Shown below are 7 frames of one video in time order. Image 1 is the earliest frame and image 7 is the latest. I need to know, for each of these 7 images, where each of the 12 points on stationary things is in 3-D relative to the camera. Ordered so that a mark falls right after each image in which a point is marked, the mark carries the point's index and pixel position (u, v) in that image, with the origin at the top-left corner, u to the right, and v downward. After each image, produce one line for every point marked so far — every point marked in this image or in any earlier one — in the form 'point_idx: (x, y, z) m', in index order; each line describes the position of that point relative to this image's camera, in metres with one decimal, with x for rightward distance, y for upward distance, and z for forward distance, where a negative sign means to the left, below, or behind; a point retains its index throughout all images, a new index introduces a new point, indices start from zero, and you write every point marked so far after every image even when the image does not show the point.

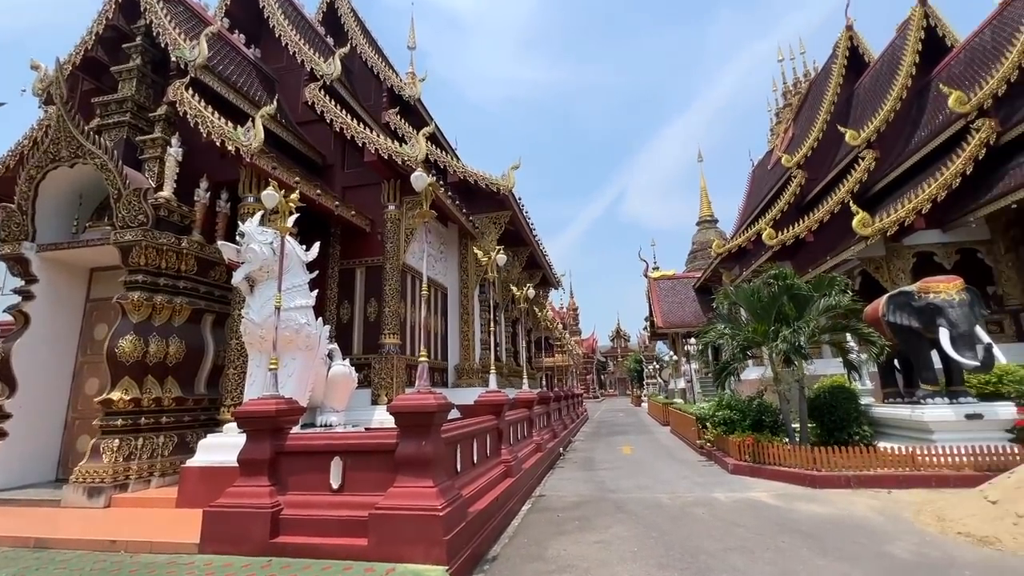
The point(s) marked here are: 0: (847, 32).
0: (+12.7, +9.7, +18.0) m
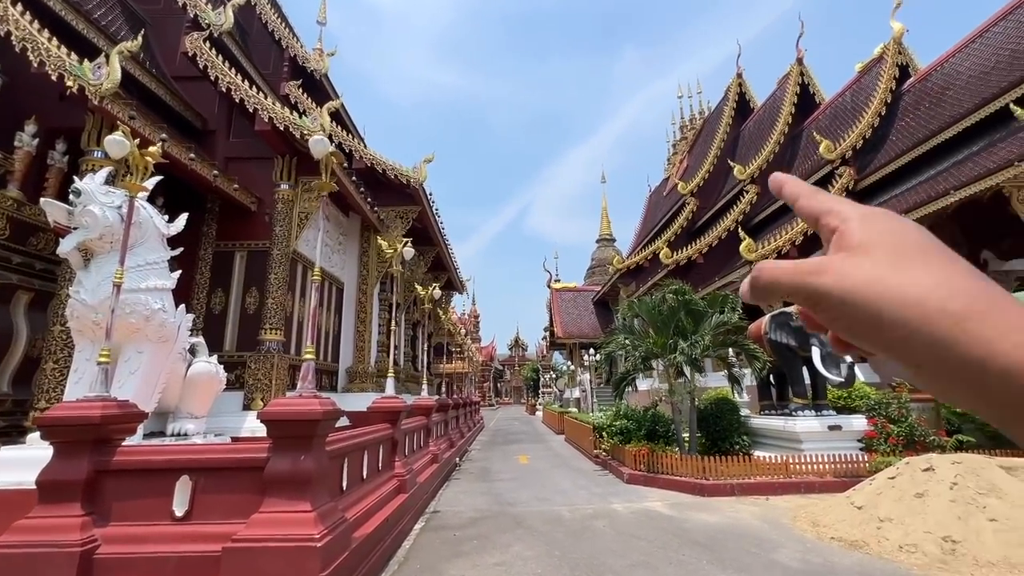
0: (+9.5, +8.8, +20.0) m
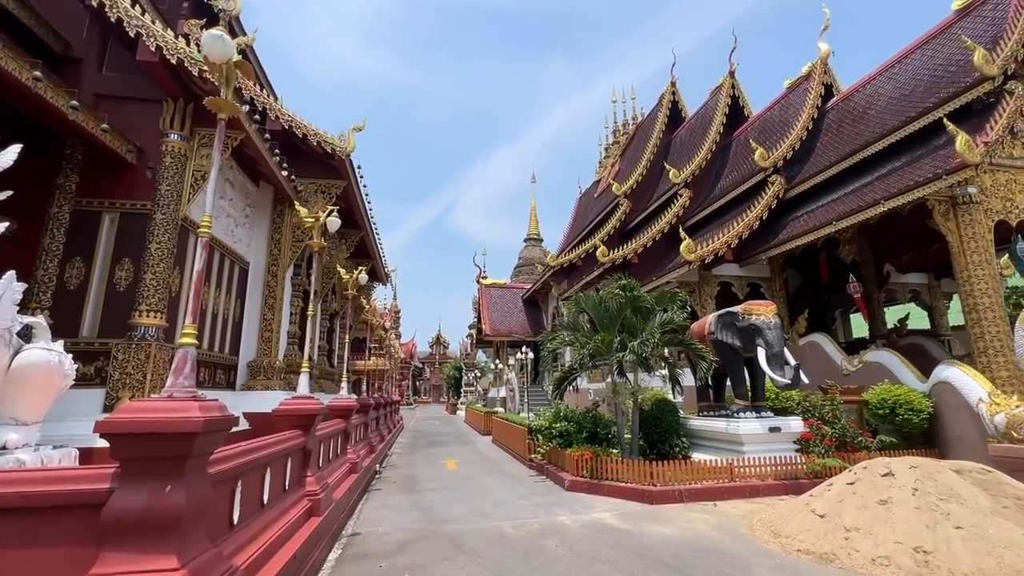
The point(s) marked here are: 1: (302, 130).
0: (+6.9, +8.6, +20.5) m
1: (-3.8, +2.9, +8.6) m
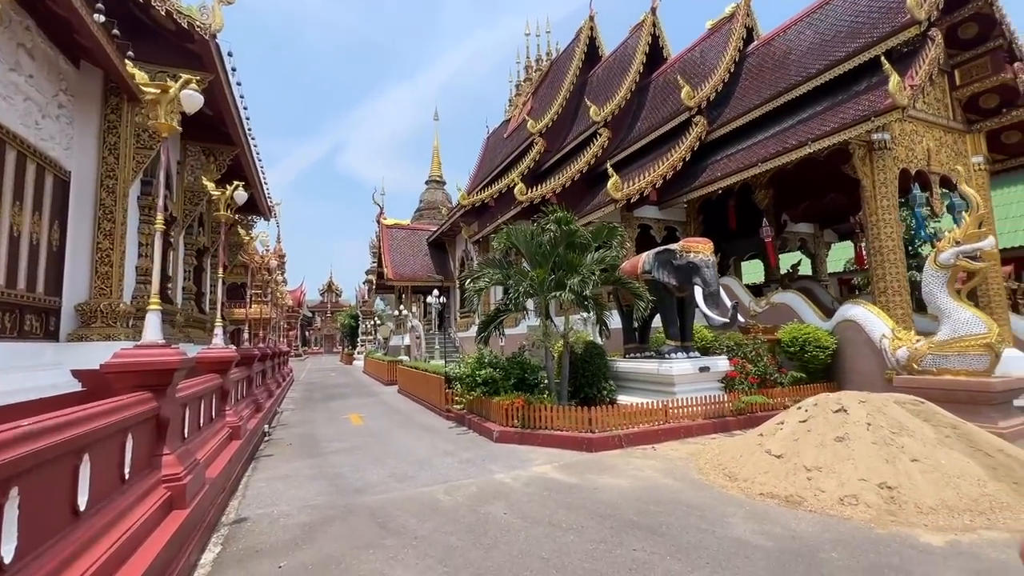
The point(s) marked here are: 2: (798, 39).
0: (+3.2, +10.9, +19.5) m
1: (-4.9, +4.0, +6.2) m
2: (+6.5, +5.7, +10.8) m
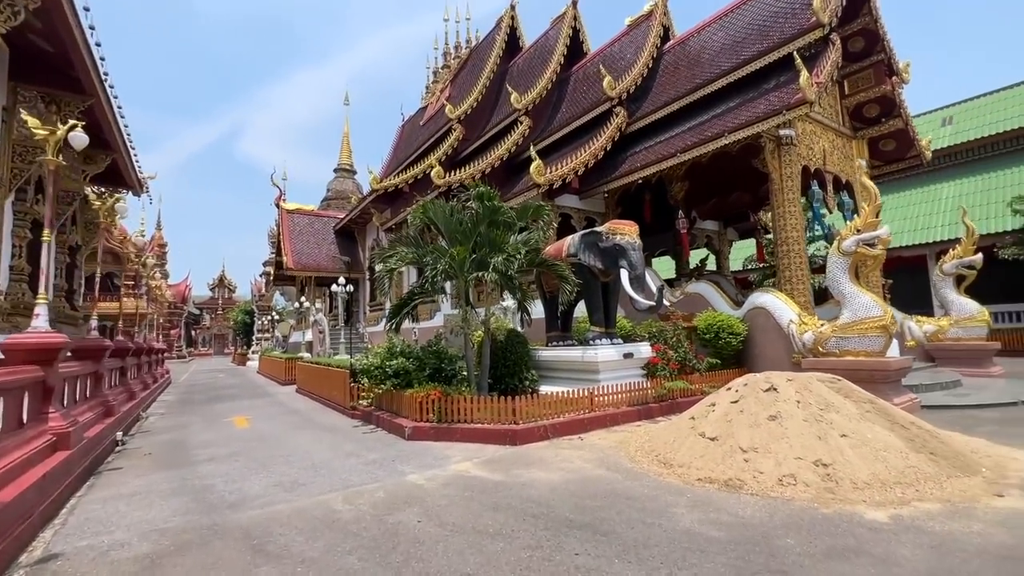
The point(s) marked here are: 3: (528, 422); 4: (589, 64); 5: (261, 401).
0: (-0.1, +11.2, +19.2) m
1: (-5.7, +4.3, +4.7) m
2: (+4.7, +5.9, +11.2) m
3: (+0.2, -1.6, +5.7) m
4: (+2.4, +7.0, +14.7) m
5: (-5.9, -2.6, +11.0) m
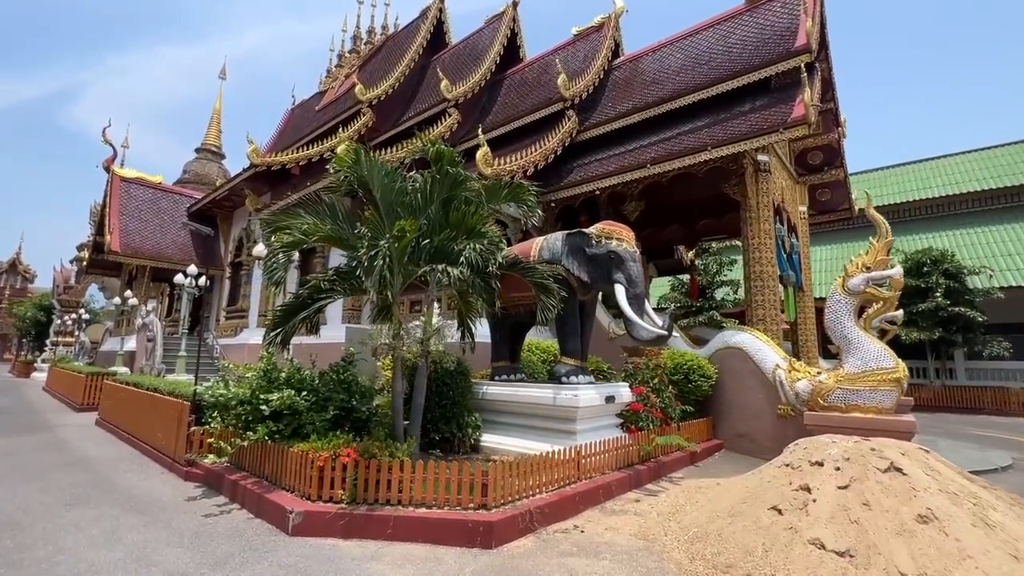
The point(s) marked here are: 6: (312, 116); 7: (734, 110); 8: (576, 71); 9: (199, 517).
0: (-2.7, +10.5, +17.5) m
1: (-5.0, +4.9, +1.6) m
2: (+3.5, +5.1, +10.6) m
3: (-0.1, -1.6, +3.6) m
4: (+0.4, +6.3, +13.5) m
5: (-7.4, -2.3, +7.2) m
6: (-8.2, +7.2, +19.4) m
7: (+3.9, +3.1, +8.4) m
8: (+1.6, +5.4, +11.7) m
9: (-2.5, -1.8, +3.8) m
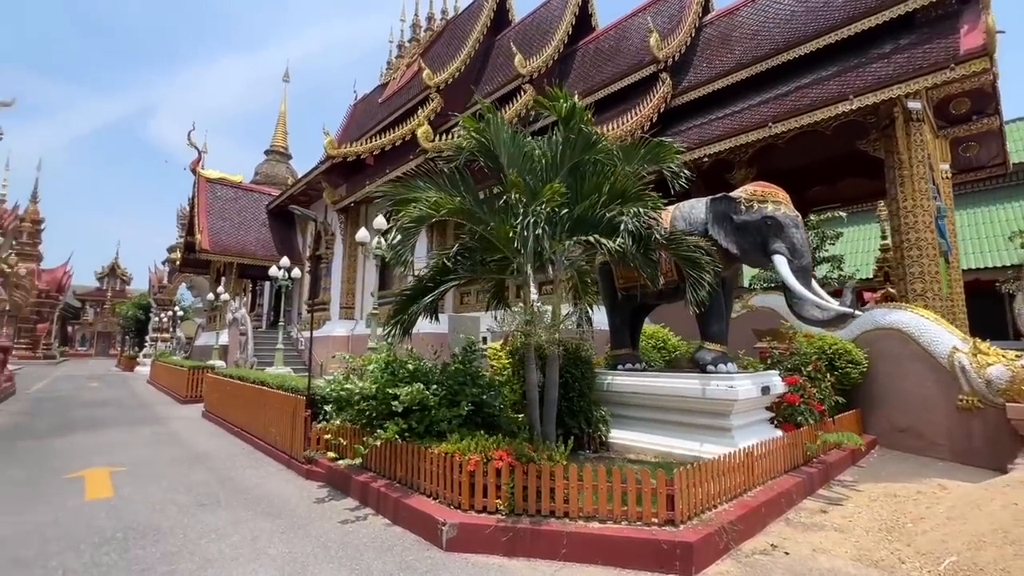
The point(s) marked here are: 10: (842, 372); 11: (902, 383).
0: (-0.4, +10.9, +16.8) m
1: (-4.3, +4.8, +1.4) m
2: (+5.2, +5.6, +9.4) m
3: (+1.1, -1.5, +3.0) m
4: (+2.4, +6.7, +12.6) m
5: (-5.7, -2.2, +7.4) m
6: (-5.5, +7.5, +19.4) m
7: (+5.4, +3.6, +7.2) m
8: (+3.4, +5.8, +10.7) m
9: (-1.3, -1.7, +3.4) m
10: (+4.1, -1.0, +5.9) m
11: (+4.8, -1.2, +5.8) m
